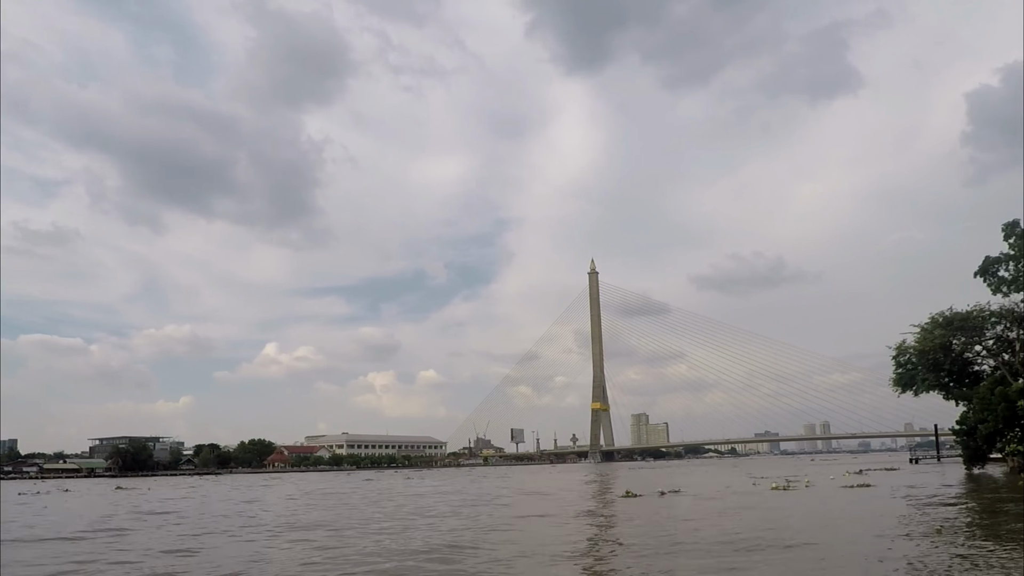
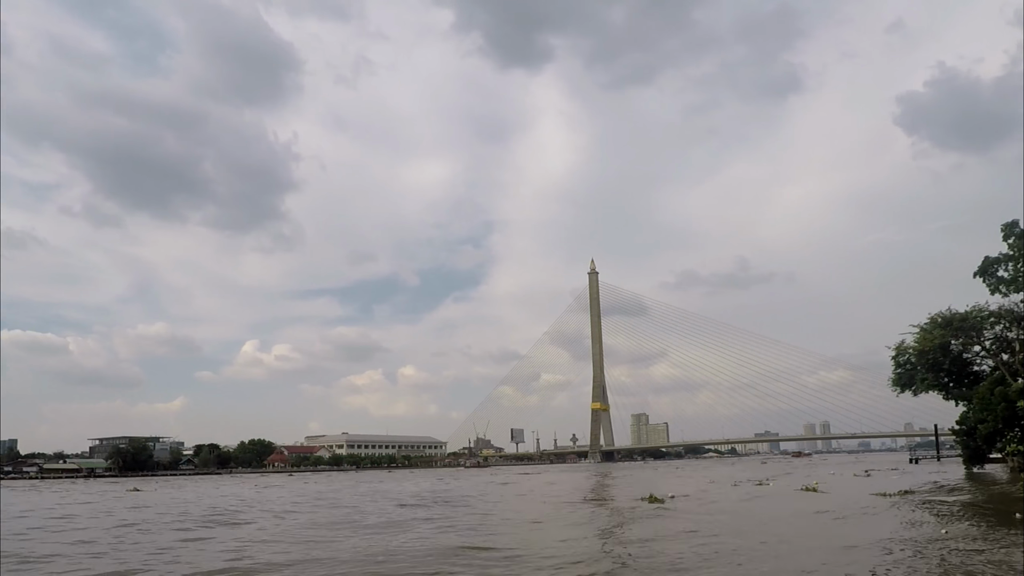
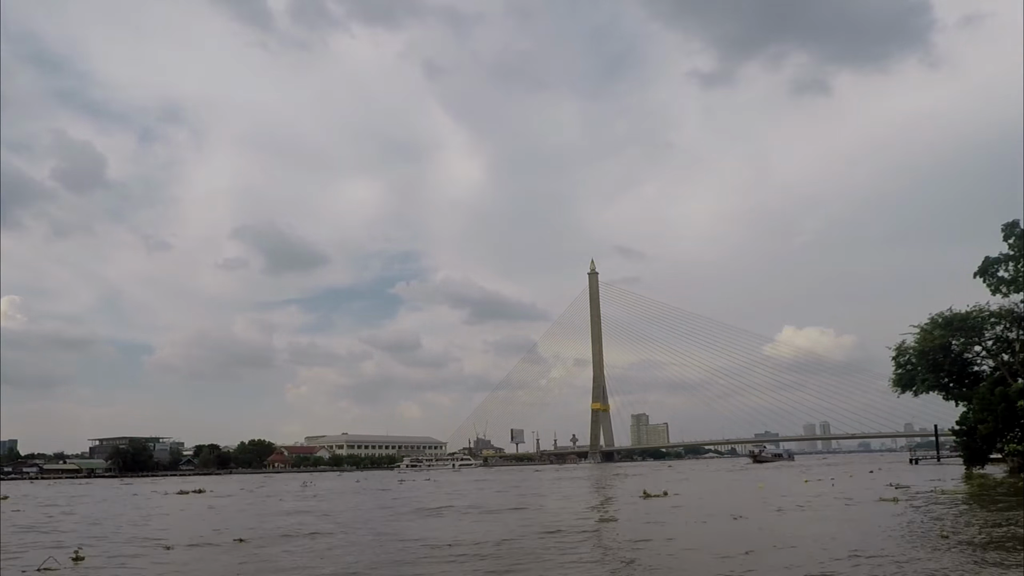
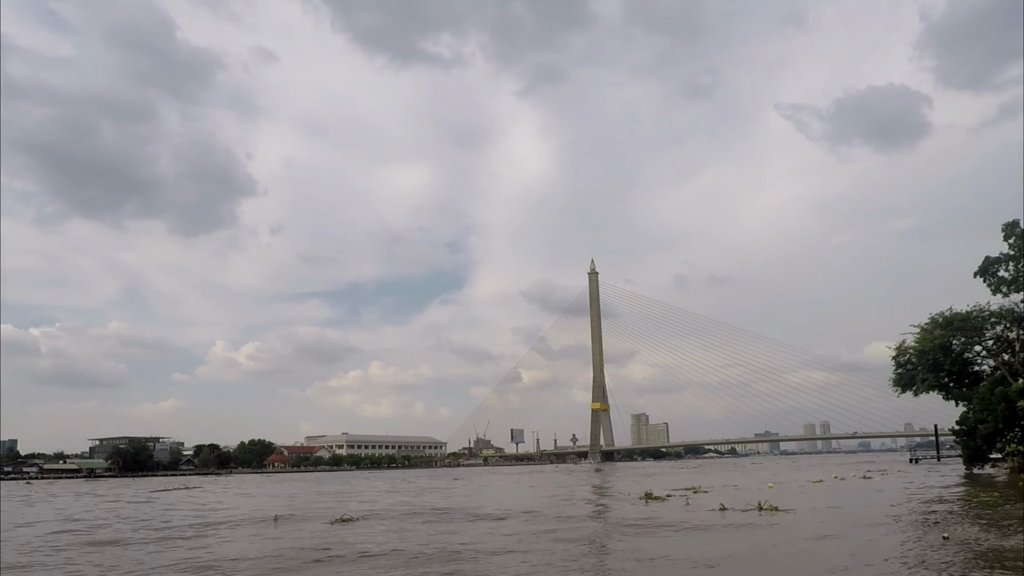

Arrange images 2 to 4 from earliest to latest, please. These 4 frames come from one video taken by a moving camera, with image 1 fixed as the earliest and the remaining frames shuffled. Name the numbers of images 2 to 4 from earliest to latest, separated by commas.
2, 4, 3
